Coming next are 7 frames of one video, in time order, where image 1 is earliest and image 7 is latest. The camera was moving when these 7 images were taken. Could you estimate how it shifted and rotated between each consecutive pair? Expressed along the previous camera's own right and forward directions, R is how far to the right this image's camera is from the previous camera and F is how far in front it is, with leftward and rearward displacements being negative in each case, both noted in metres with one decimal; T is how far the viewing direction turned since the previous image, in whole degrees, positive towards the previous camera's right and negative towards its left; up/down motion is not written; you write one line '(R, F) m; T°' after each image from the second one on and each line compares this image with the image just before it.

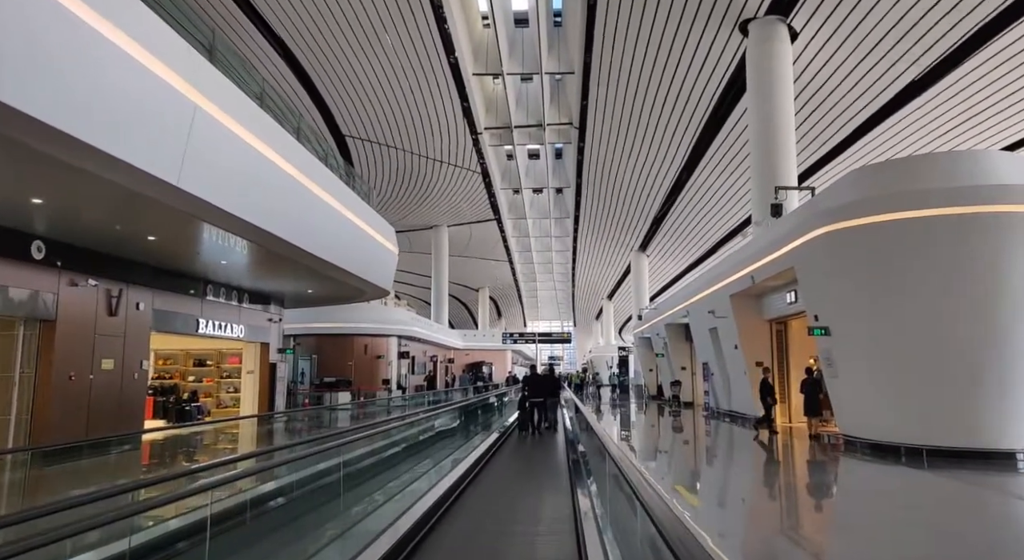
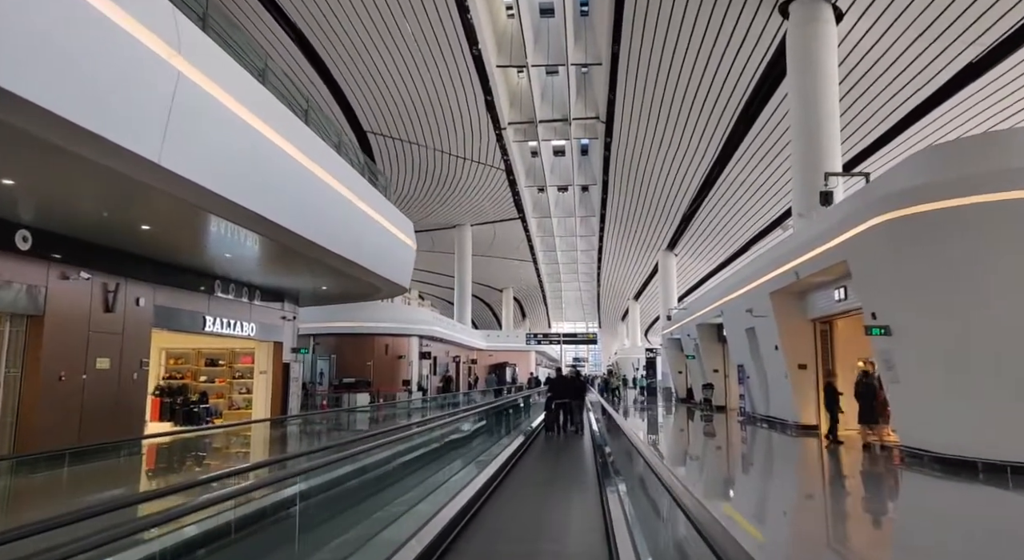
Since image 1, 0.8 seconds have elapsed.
(0.0, +0.5) m; -3°
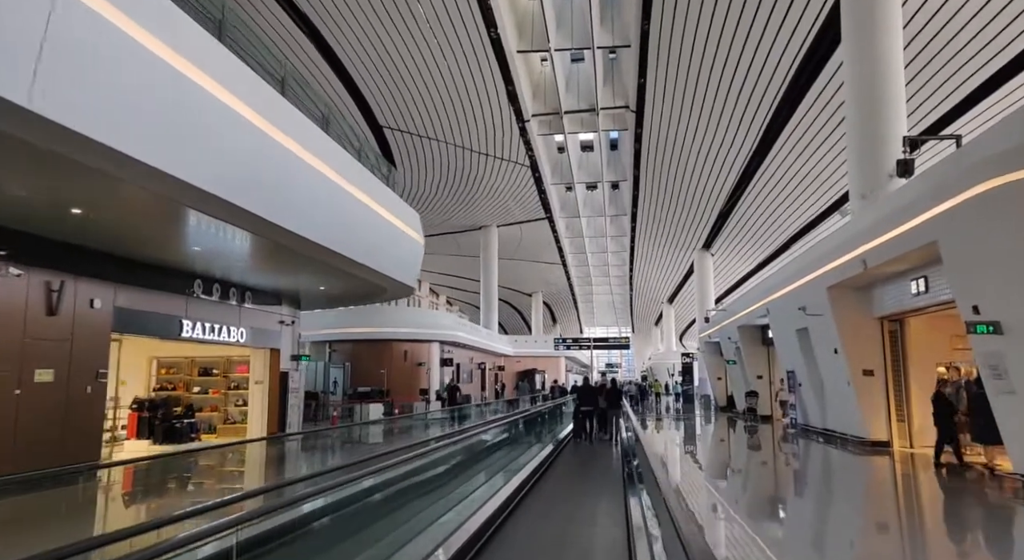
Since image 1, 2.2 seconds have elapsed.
(+0.2, +0.9) m; -3°
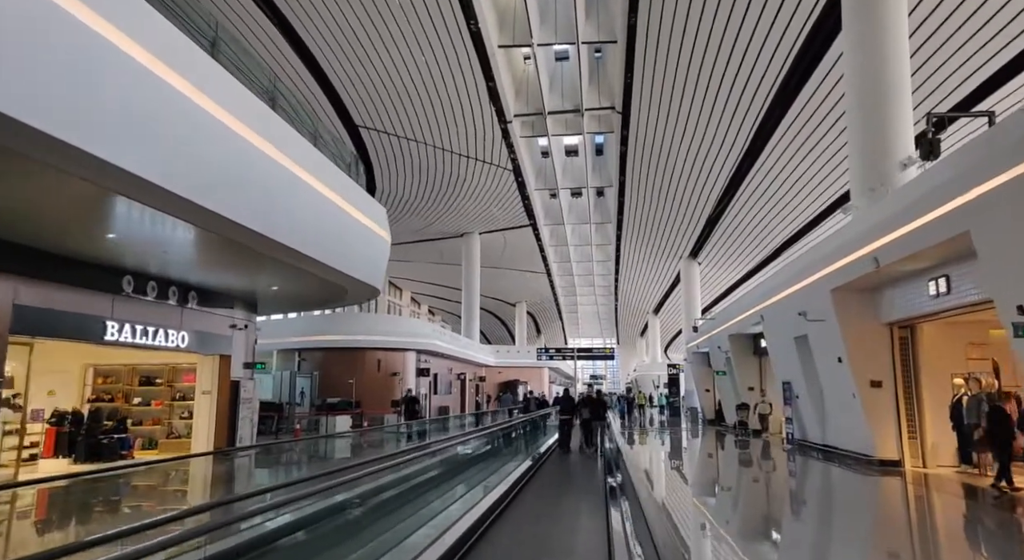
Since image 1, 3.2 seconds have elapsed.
(+0.1, +0.6) m; +2°
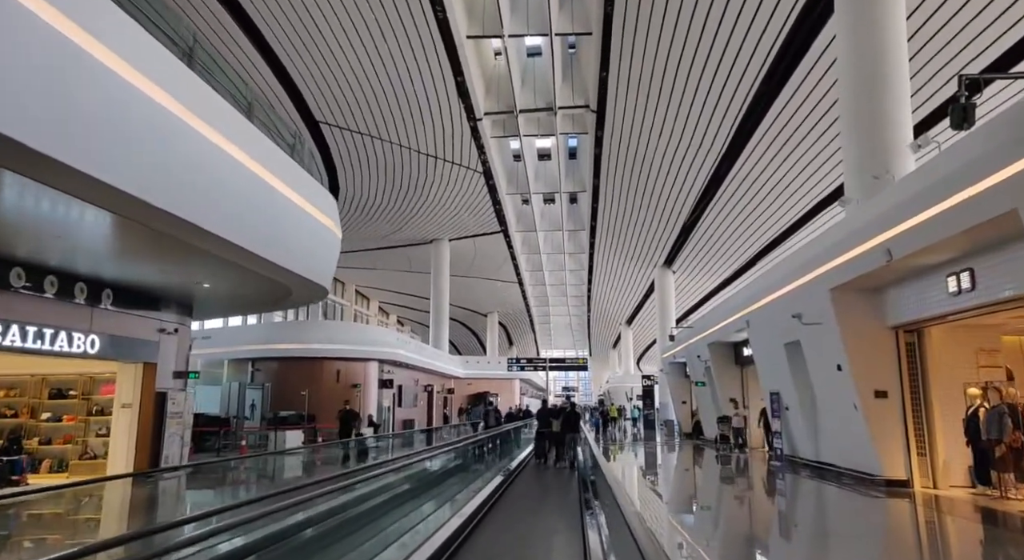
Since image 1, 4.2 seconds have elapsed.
(+0.1, +0.7) m; +3°
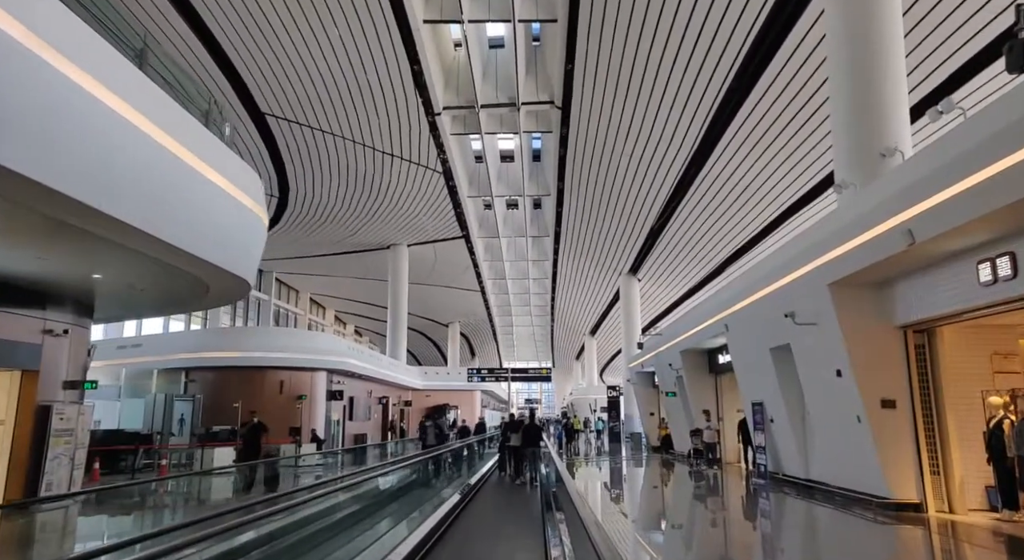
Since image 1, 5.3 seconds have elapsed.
(+0.1, +0.8) m; +4°
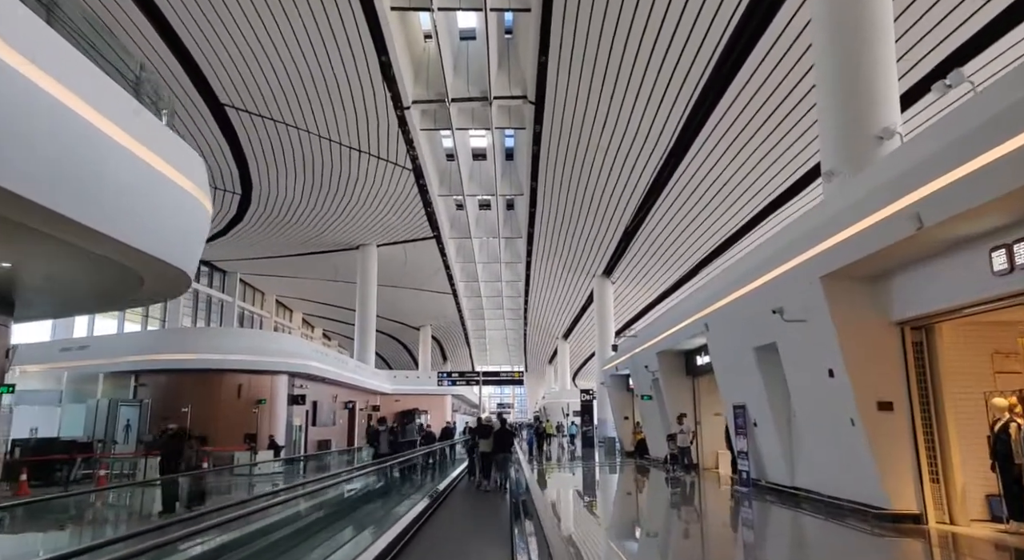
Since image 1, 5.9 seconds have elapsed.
(0.0, +0.4) m; +3°
